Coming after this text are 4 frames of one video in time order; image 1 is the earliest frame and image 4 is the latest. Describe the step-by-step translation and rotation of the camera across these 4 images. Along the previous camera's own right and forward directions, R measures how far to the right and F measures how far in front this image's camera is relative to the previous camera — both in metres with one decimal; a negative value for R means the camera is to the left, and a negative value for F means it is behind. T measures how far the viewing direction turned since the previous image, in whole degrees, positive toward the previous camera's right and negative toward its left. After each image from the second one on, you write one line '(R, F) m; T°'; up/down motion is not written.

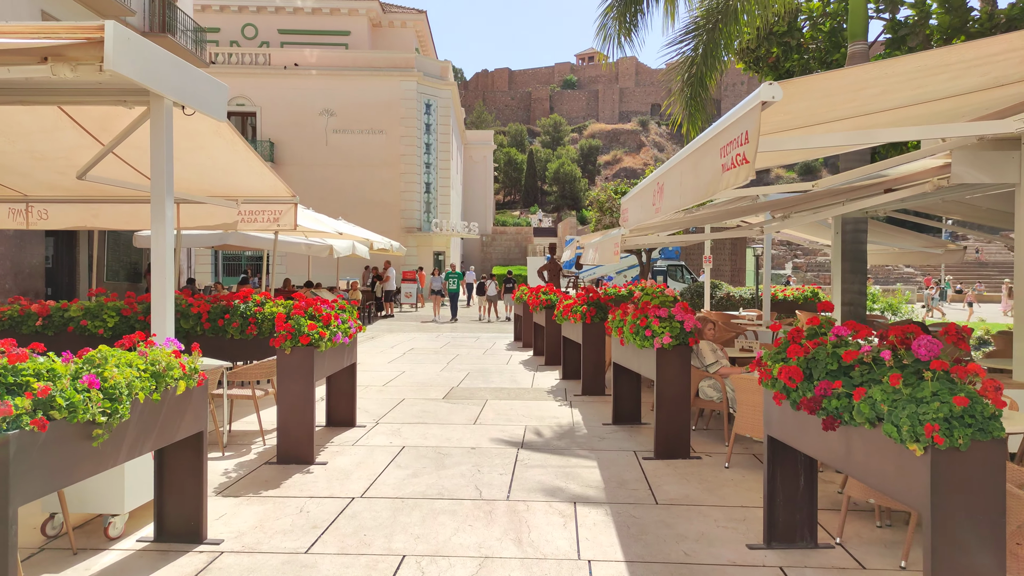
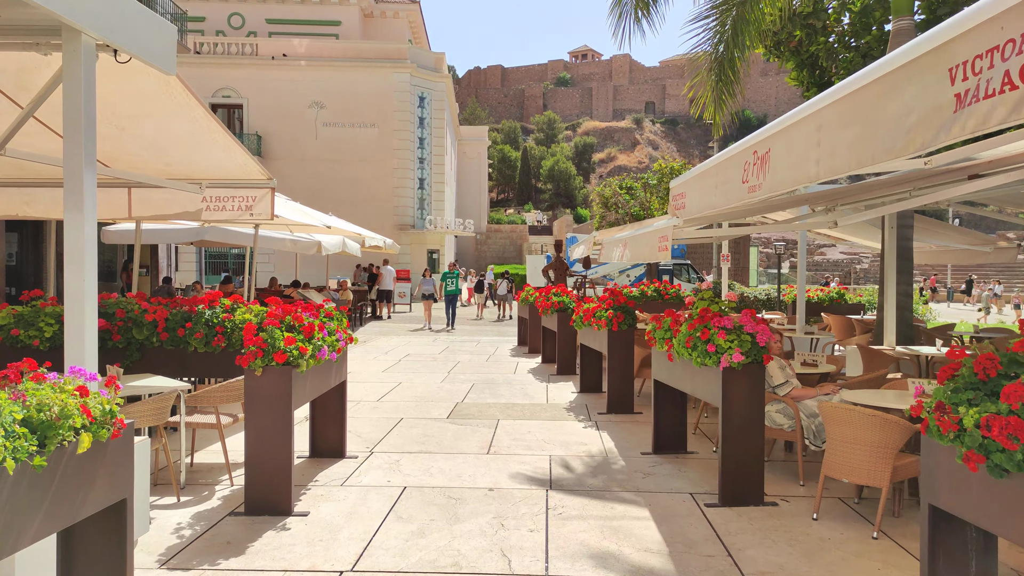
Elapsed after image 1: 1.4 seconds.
(-0.3, +1.2) m; +1°
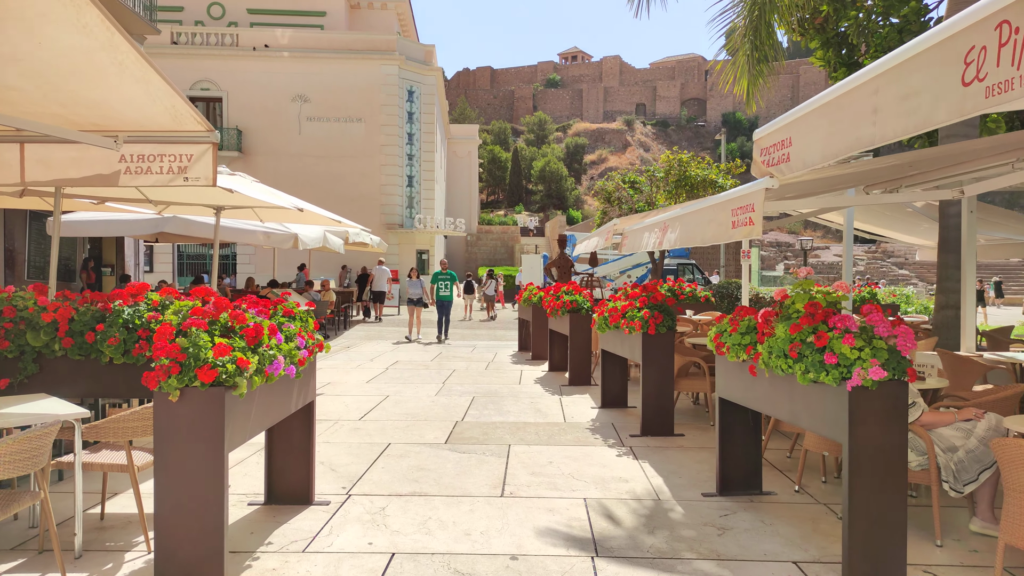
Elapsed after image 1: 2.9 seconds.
(-0.2, +1.4) m; +1°
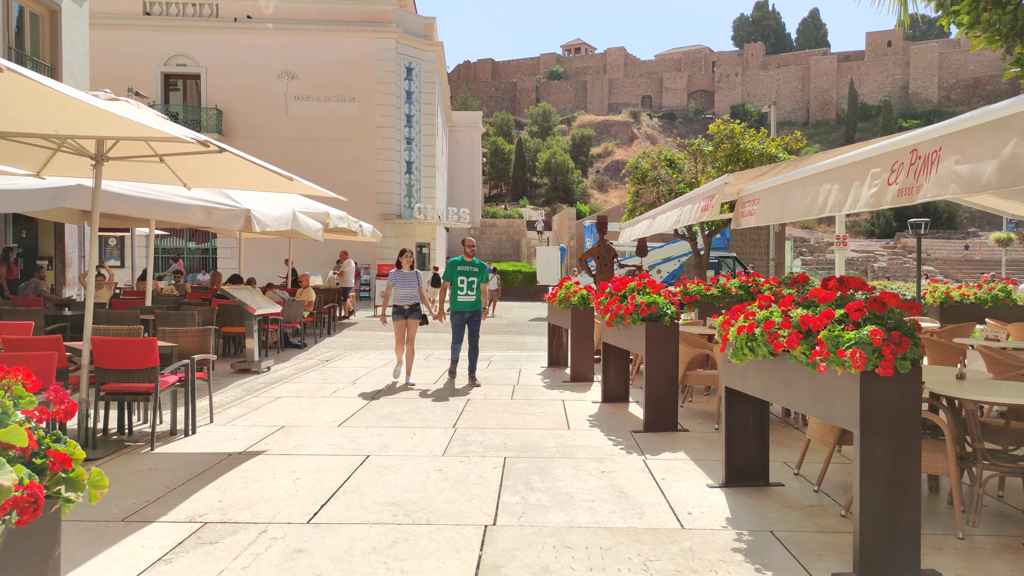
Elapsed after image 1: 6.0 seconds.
(-0.4, +3.1) m; 0°
